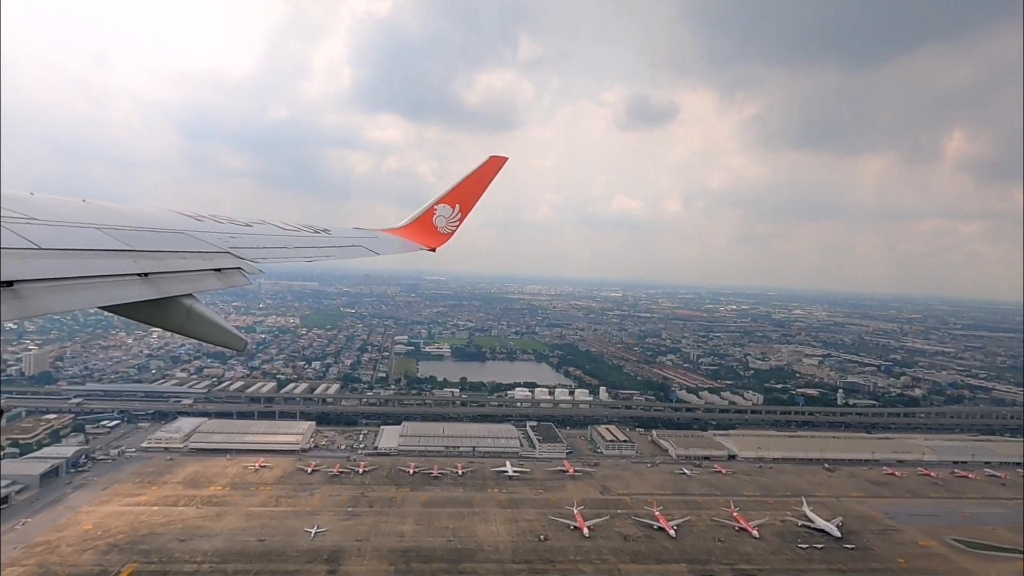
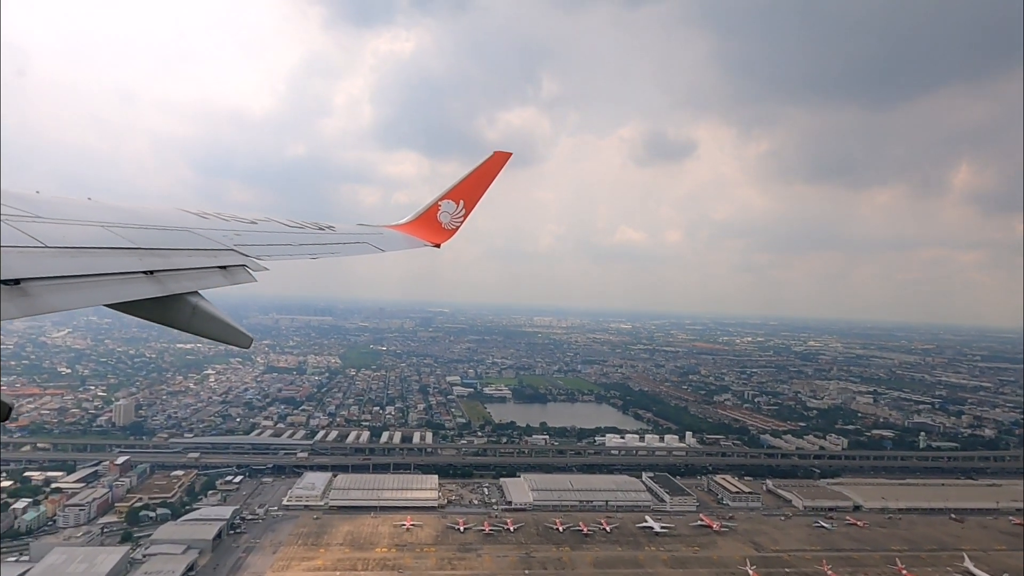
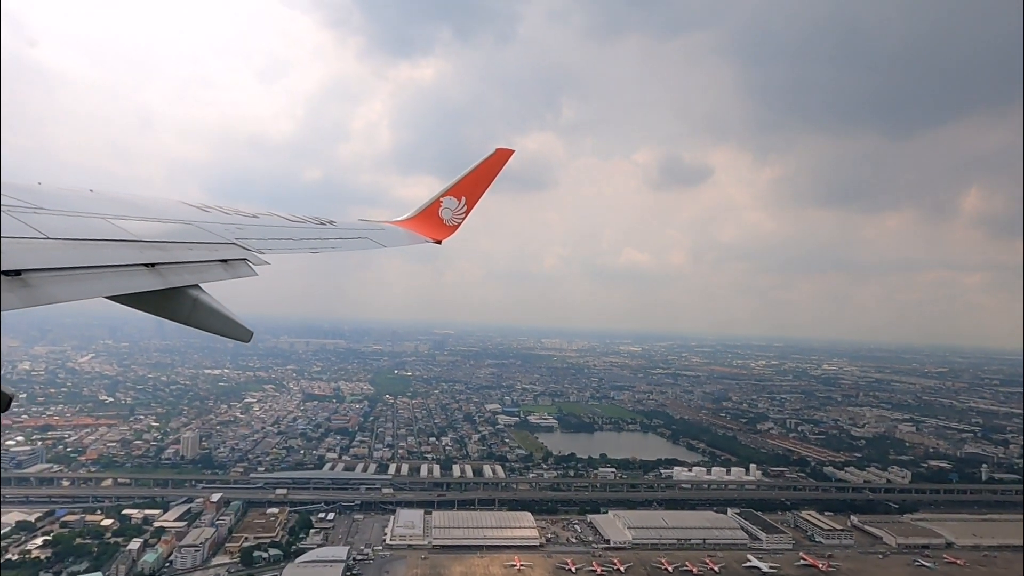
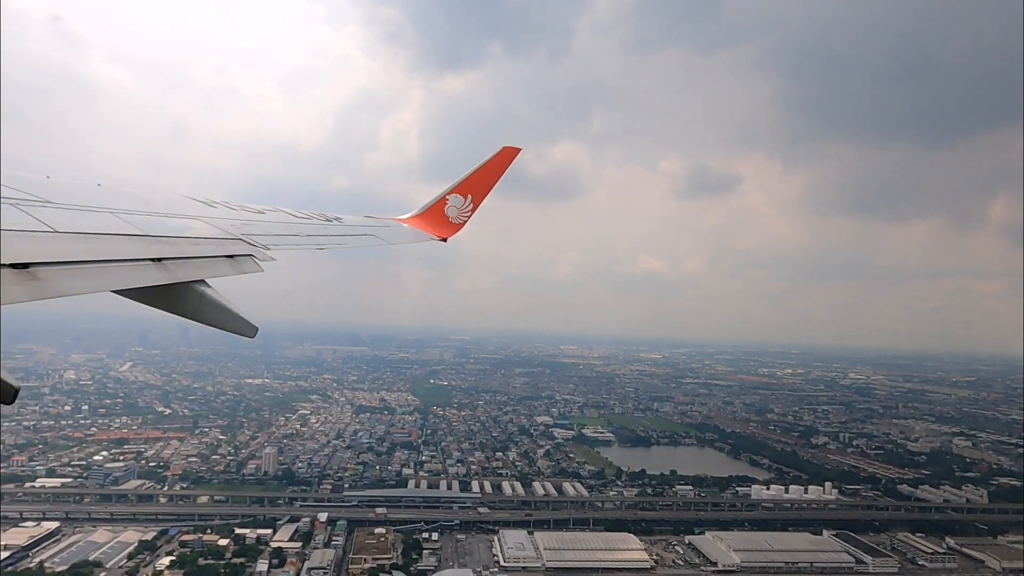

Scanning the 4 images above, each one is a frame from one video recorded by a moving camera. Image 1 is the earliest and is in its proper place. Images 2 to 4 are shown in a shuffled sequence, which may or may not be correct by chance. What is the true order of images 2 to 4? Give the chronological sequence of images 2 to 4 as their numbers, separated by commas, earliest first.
2, 3, 4
